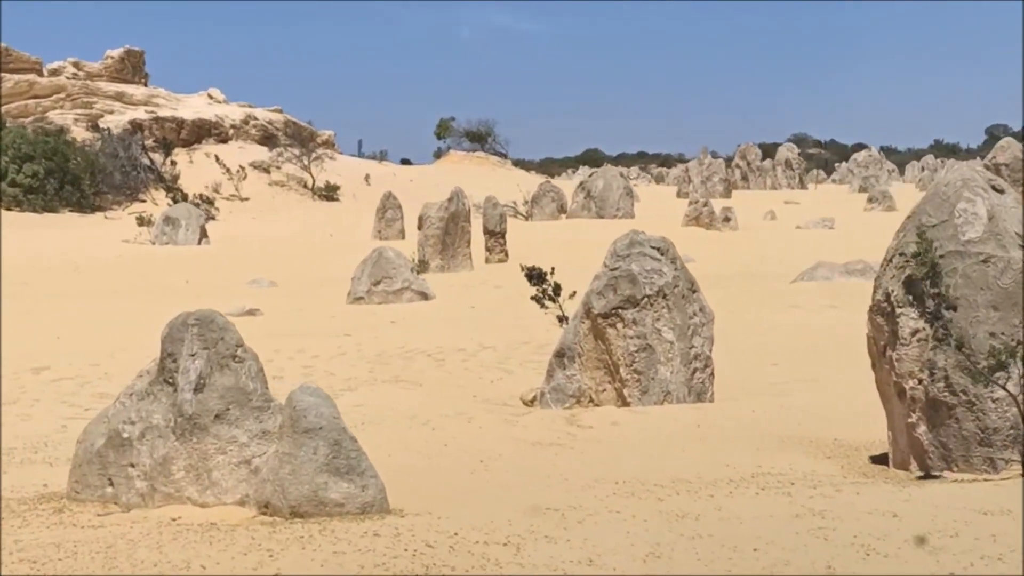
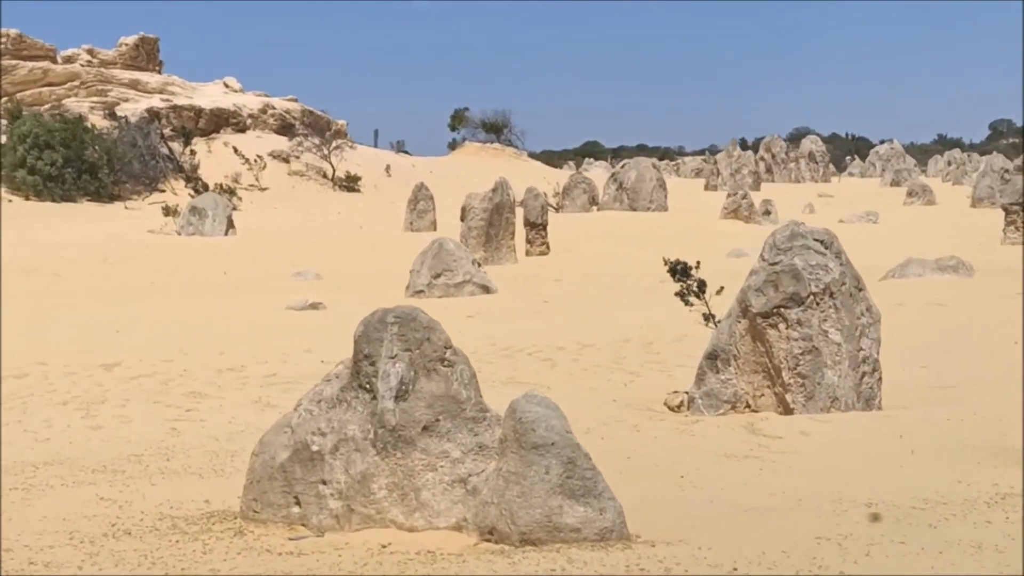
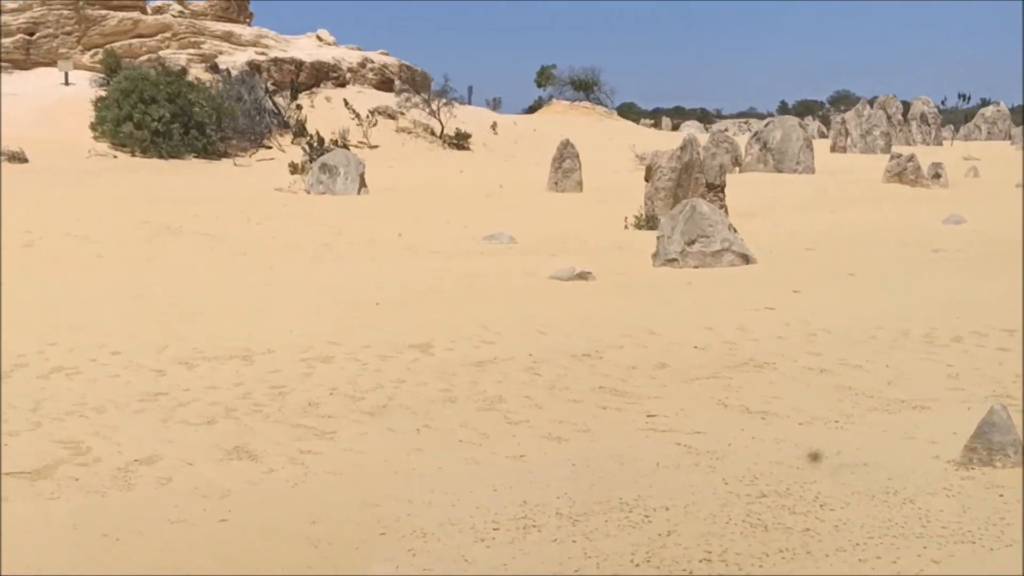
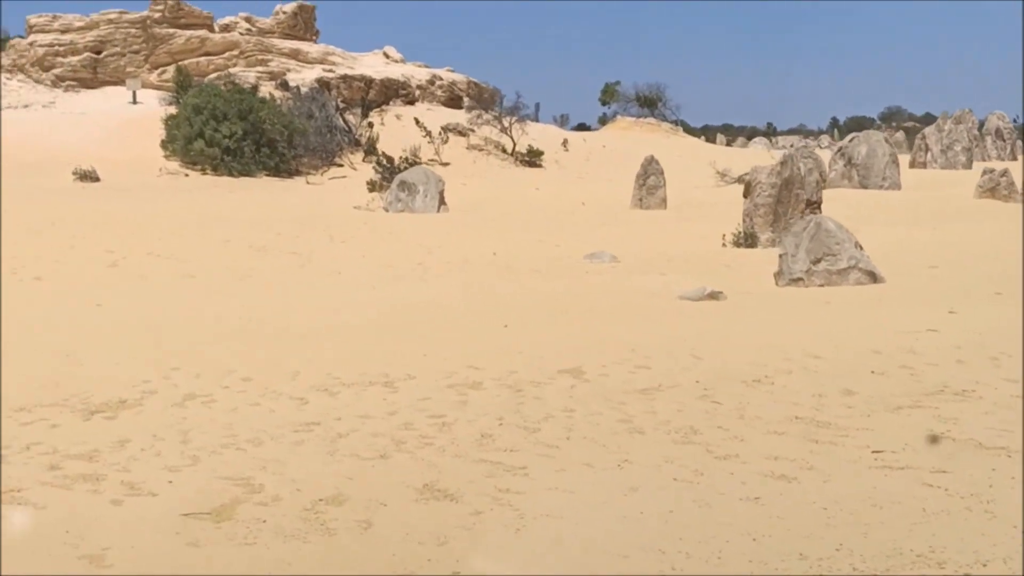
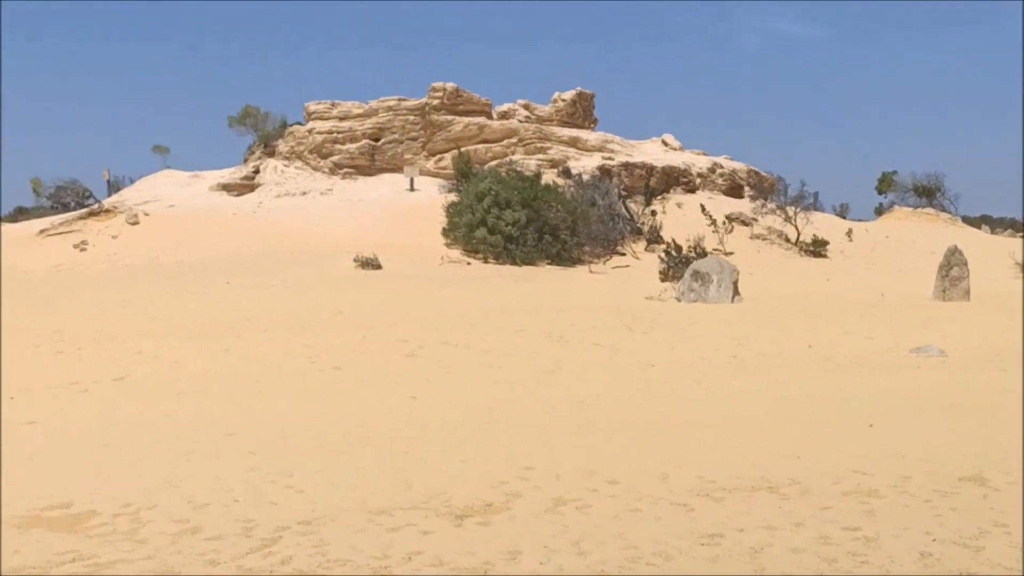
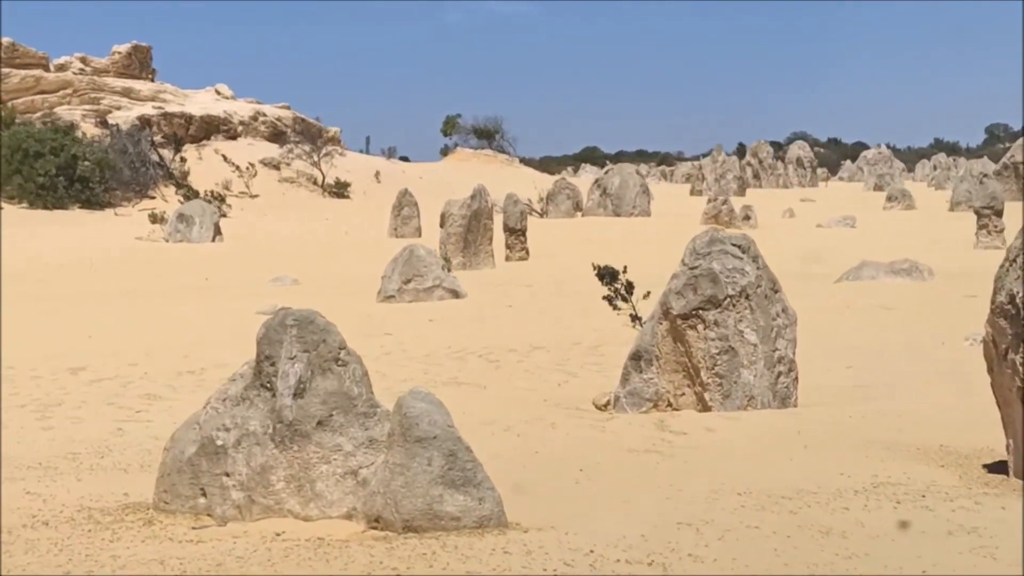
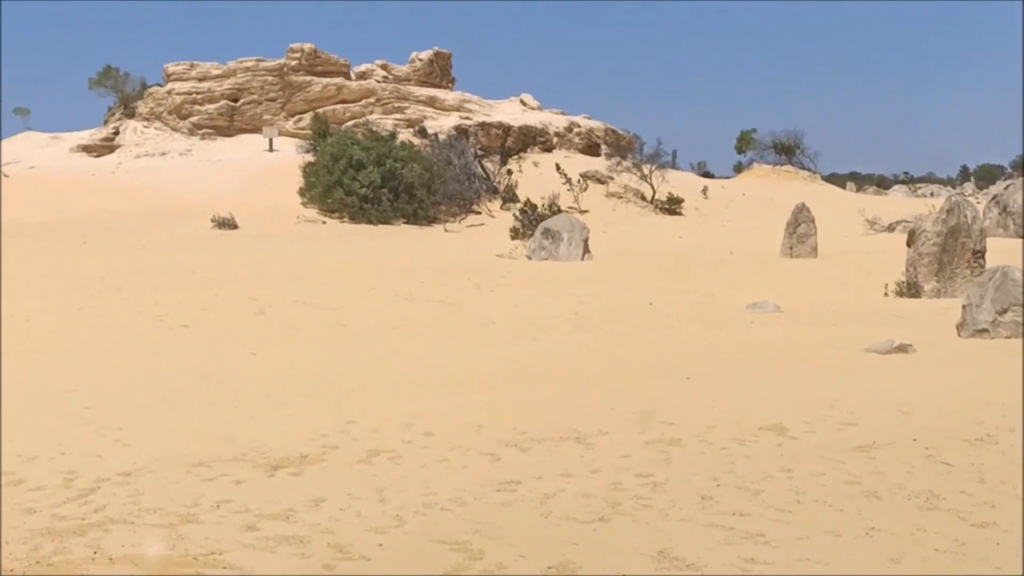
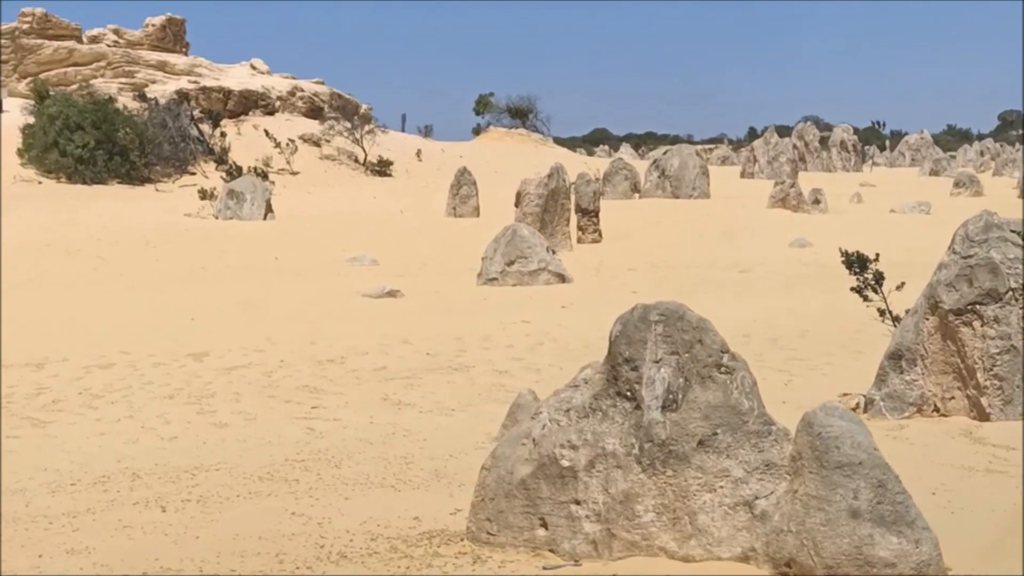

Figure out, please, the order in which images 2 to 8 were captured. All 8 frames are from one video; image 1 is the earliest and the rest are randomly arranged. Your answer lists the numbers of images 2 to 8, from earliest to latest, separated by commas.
6, 2, 8, 3, 4, 7, 5
